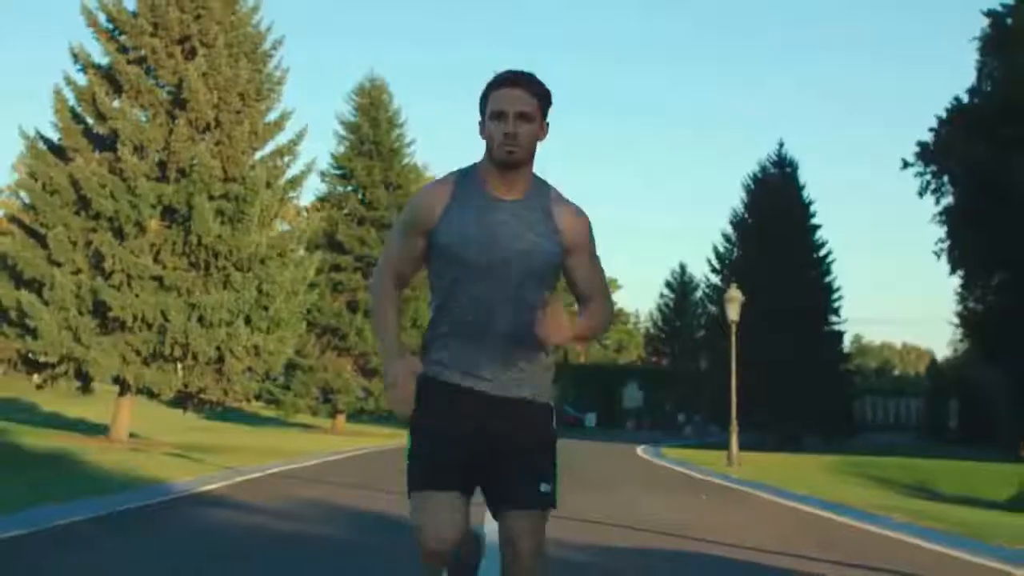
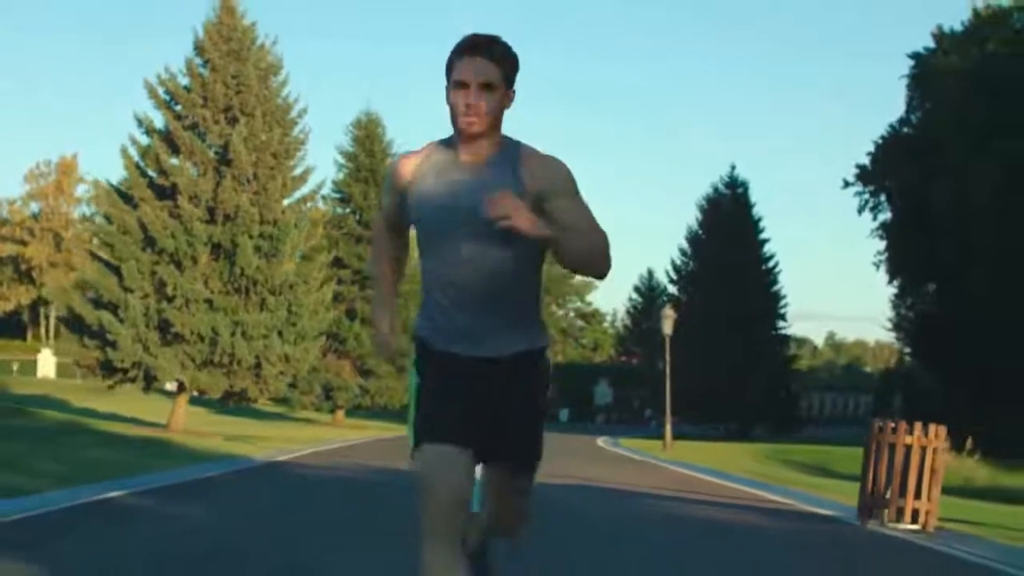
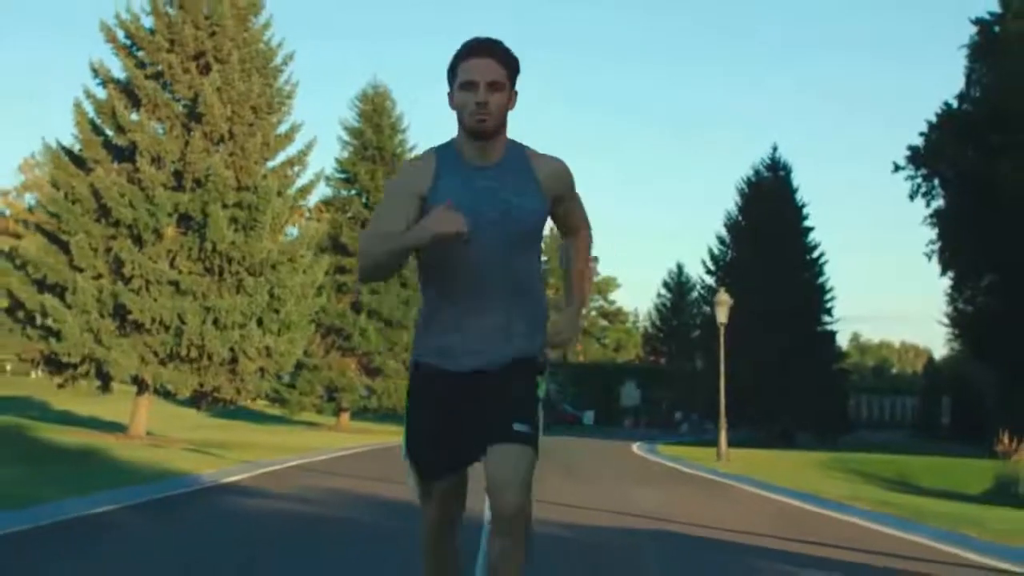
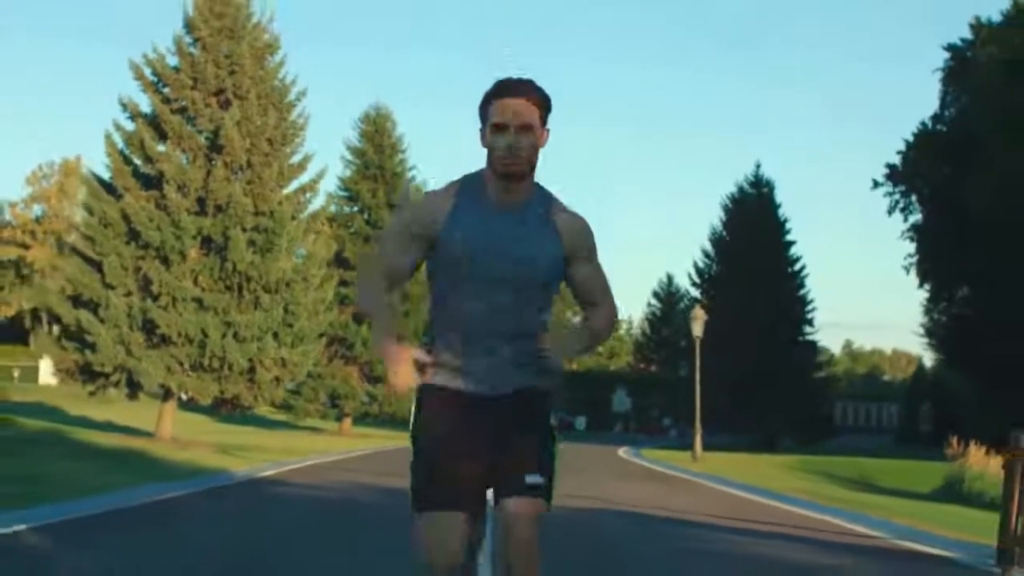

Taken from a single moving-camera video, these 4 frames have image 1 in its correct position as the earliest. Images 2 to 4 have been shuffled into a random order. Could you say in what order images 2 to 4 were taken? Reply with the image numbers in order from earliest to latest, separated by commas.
3, 4, 2
